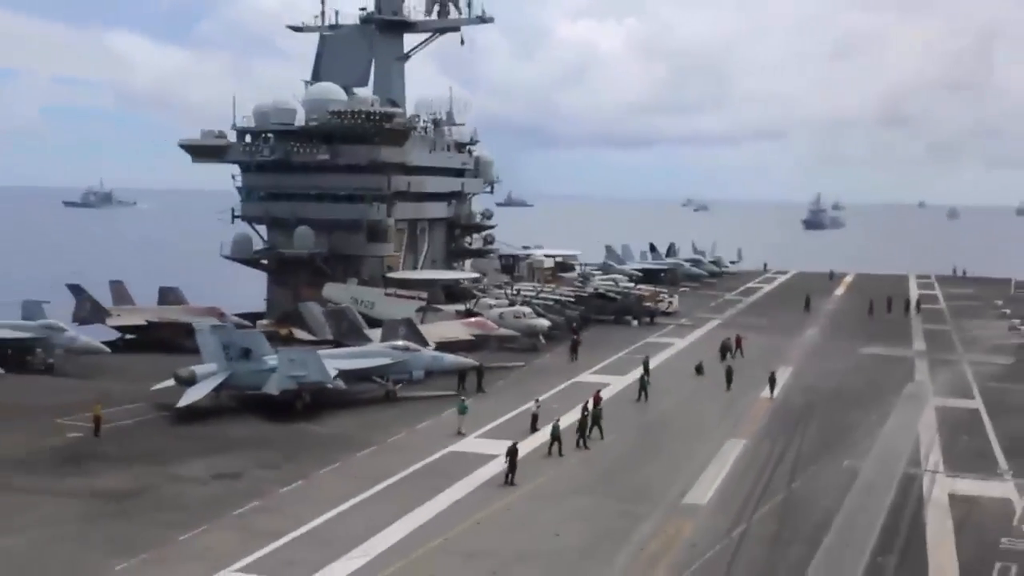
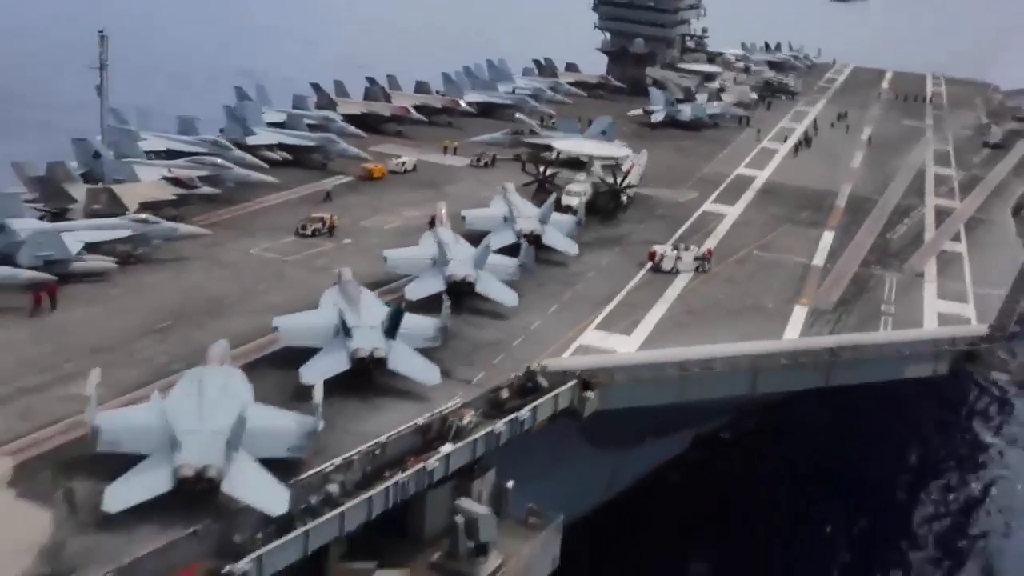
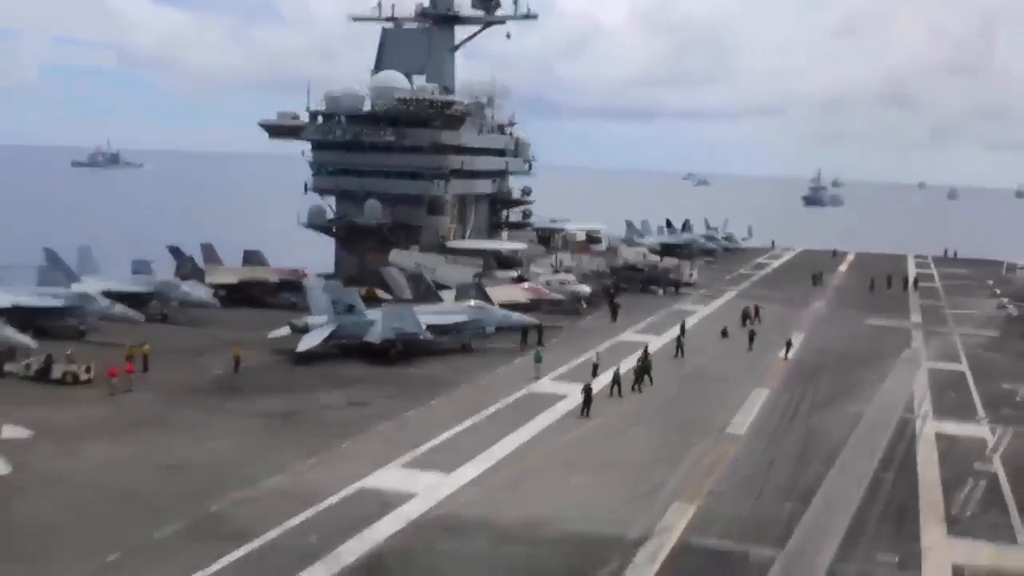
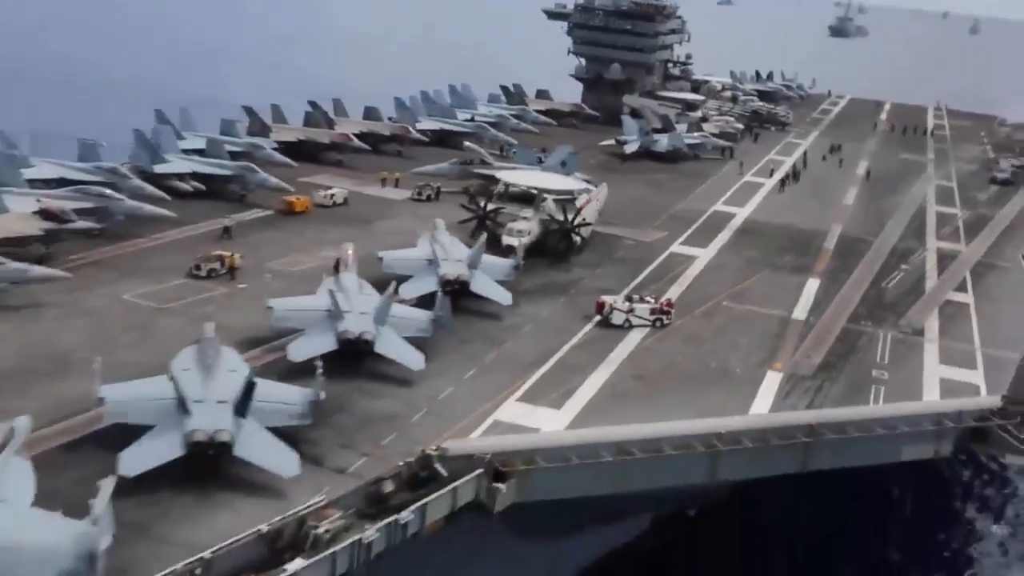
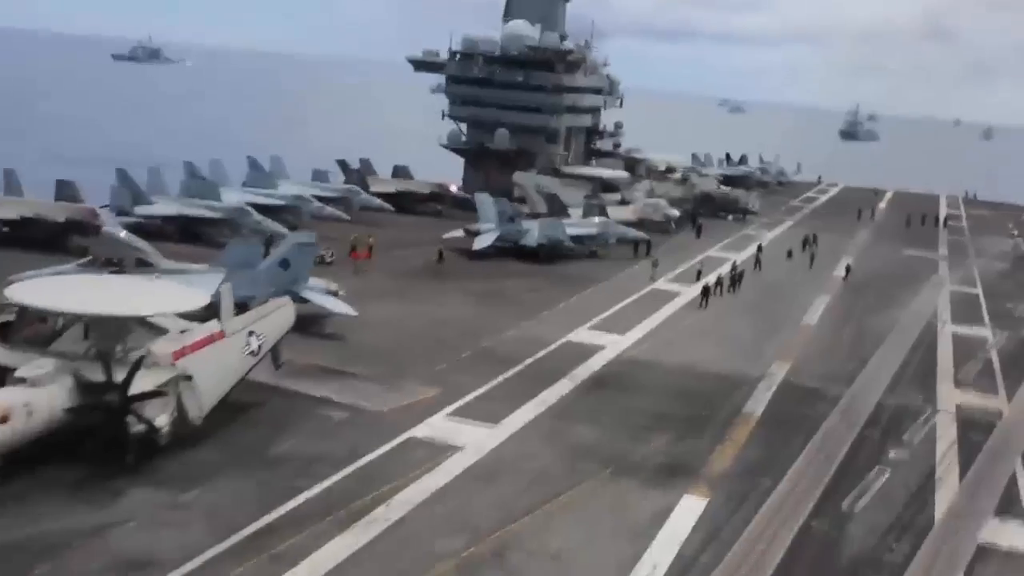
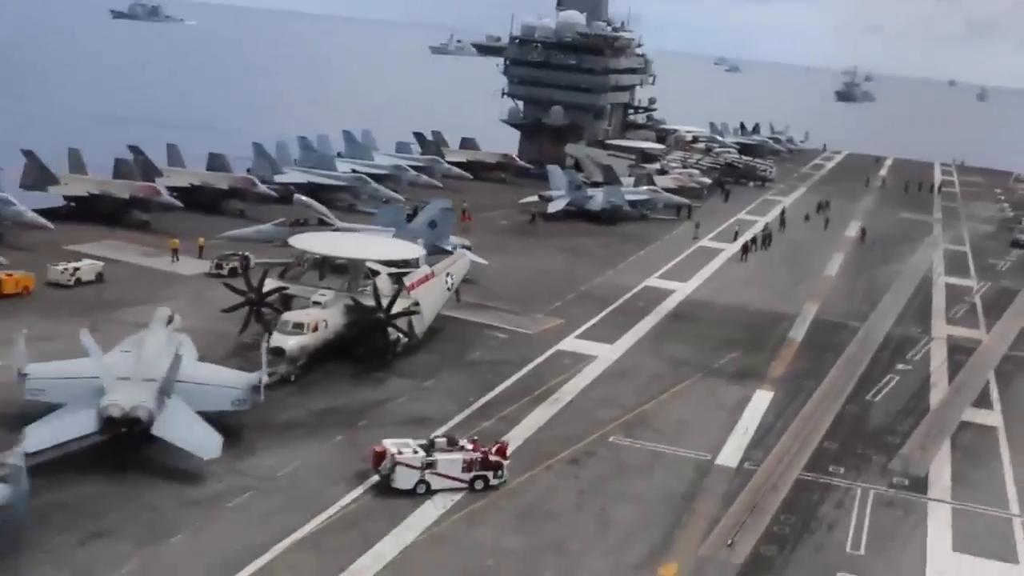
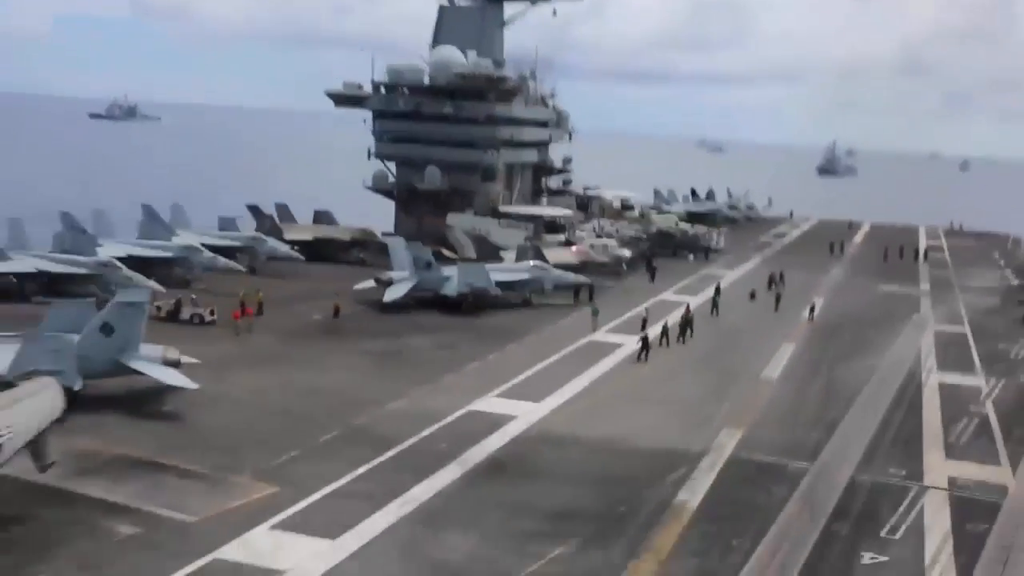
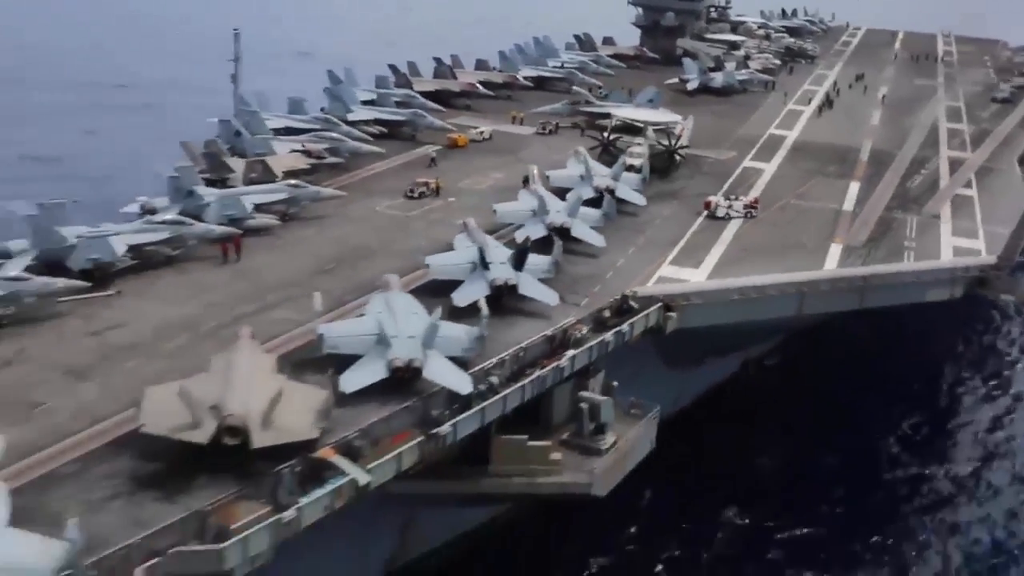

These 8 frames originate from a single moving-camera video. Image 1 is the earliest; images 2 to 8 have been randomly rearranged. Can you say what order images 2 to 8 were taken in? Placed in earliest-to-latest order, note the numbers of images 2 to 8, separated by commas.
3, 7, 5, 6, 4, 2, 8
